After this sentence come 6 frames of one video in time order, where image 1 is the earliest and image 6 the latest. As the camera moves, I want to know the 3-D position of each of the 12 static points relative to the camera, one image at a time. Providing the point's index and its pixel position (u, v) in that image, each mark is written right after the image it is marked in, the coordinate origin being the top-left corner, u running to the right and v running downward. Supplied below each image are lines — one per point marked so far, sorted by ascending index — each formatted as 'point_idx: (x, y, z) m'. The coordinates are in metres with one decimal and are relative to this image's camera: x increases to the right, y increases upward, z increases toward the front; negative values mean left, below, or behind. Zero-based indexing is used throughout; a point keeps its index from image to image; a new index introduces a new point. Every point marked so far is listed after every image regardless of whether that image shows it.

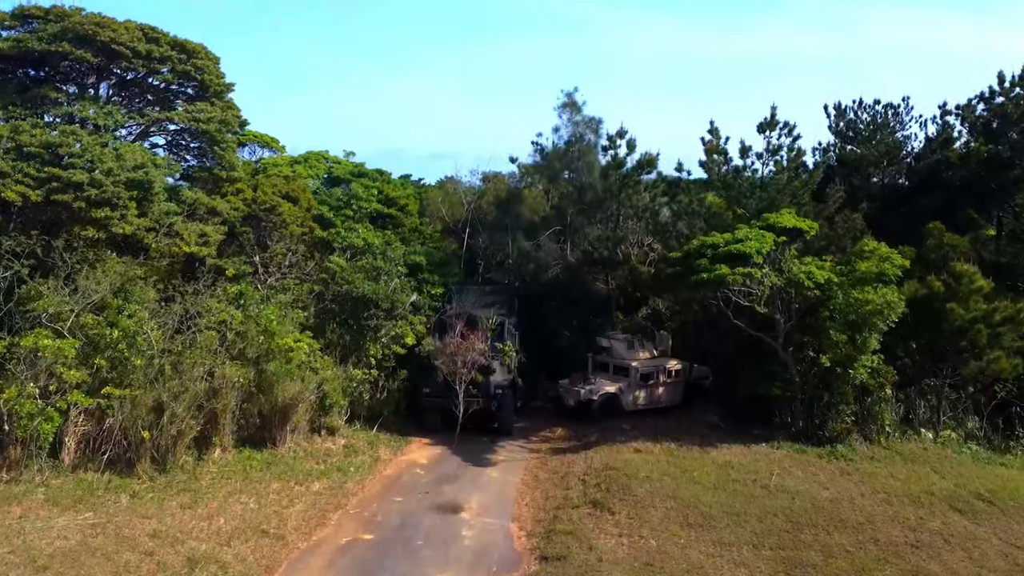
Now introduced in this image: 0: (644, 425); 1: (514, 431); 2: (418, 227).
0: (+2.5, -2.6, +14.9) m
1: (+0.1, -2.8, +15.6) m
2: (-2.3, +1.5, +19.4) m
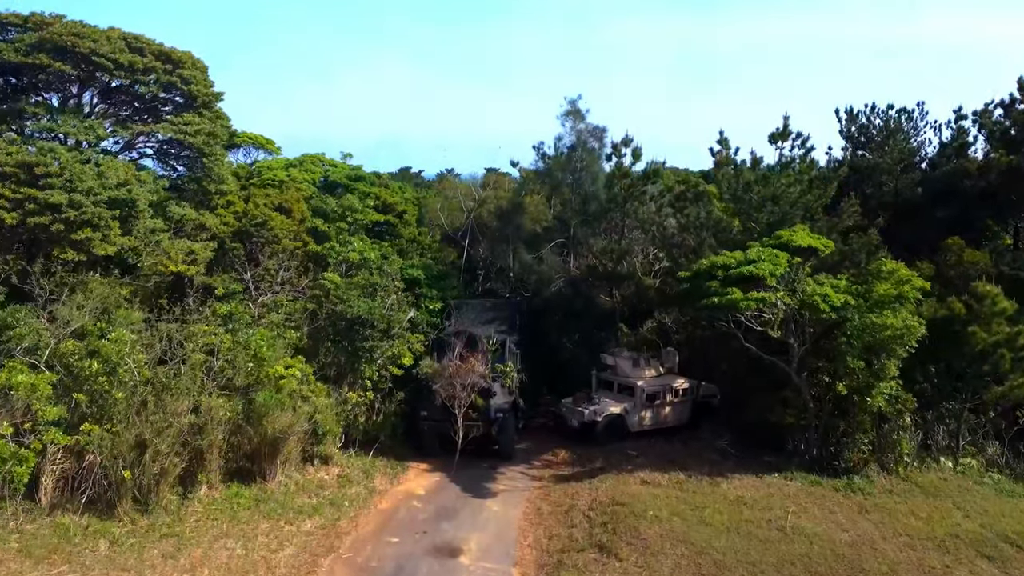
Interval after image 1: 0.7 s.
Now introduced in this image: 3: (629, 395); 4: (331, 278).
0: (+2.5, -2.9, +14.3) m
1: (+0.1, -3.1, +15.0) m
2: (-2.2, +1.2, +18.8) m
3: (+2.3, -2.1, +15.9) m
4: (-3.4, +0.2, +15.1) m
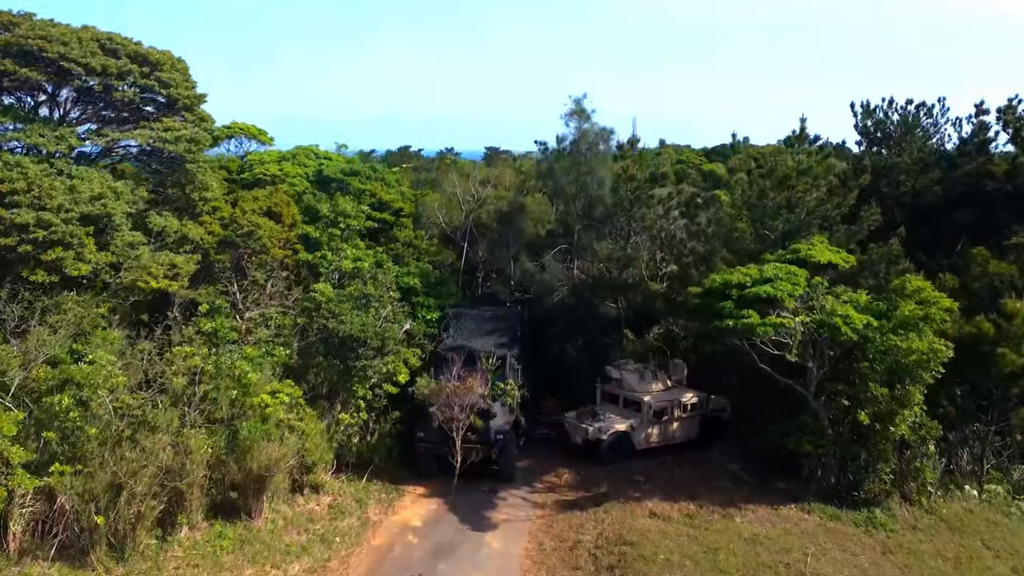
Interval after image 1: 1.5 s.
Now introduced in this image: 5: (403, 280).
0: (+2.5, -3.2, +13.7) m
1: (+0.1, -3.4, +14.3) m
2: (-2.2, +1.1, +18.0) m
3: (+2.3, -2.3, +15.2) m
4: (-3.4, -0.1, +14.3) m
5: (-2.2, +0.2, +16.1) m
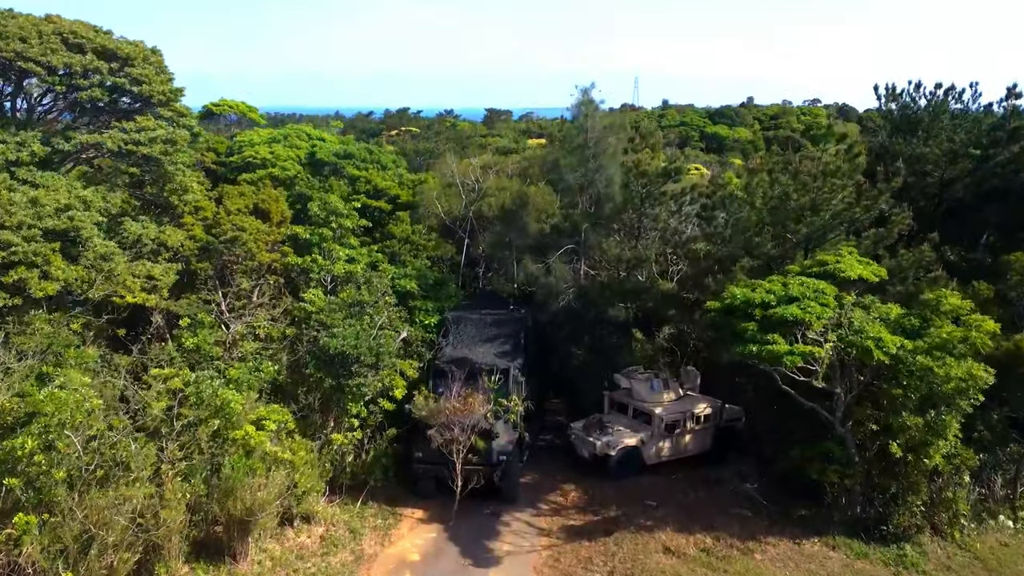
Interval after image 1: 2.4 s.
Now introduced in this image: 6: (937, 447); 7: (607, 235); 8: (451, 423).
0: (+2.6, -3.4, +12.9) m
1: (+0.2, -3.5, +13.6) m
2: (-2.2, +1.1, +17.0) m
3: (+2.4, -2.4, +14.4) m
4: (-3.4, -0.2, +13.4) m
5: (-2.1, +0.1, +15.1) m
6: (+5.7, -2.1, +10.7) m
7: (+1.9, +1.0, +15.7) m
8: (-0.9, -2.1, +12.2) m
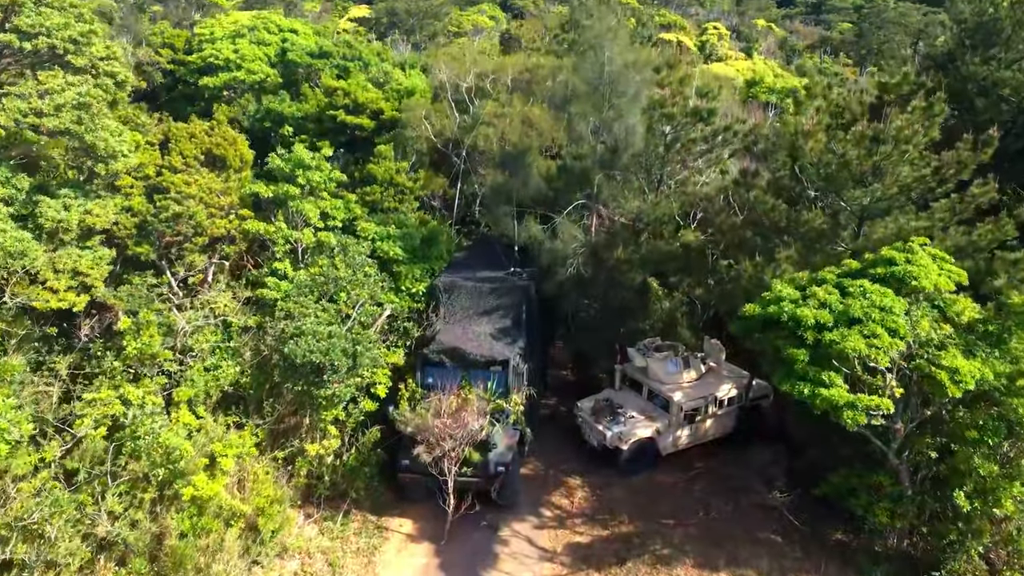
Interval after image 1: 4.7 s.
0: (+2.6, -3.2, +11.5) m
1: (+0.2, -3.2, +12.2) m
2: (-2.2, +2.1, +14.6) m
3: (+2.4, -1.9, +12.8) m
4: (-3.4, 0.0, +11.4) m
5: (-2.1, +0.7, +13.0) m
6: (+5.7, -2.4, +9.1) m
7: (+1.9, +1.7, +13.4) m
8: (-0.9, -2.0, +10.6) m
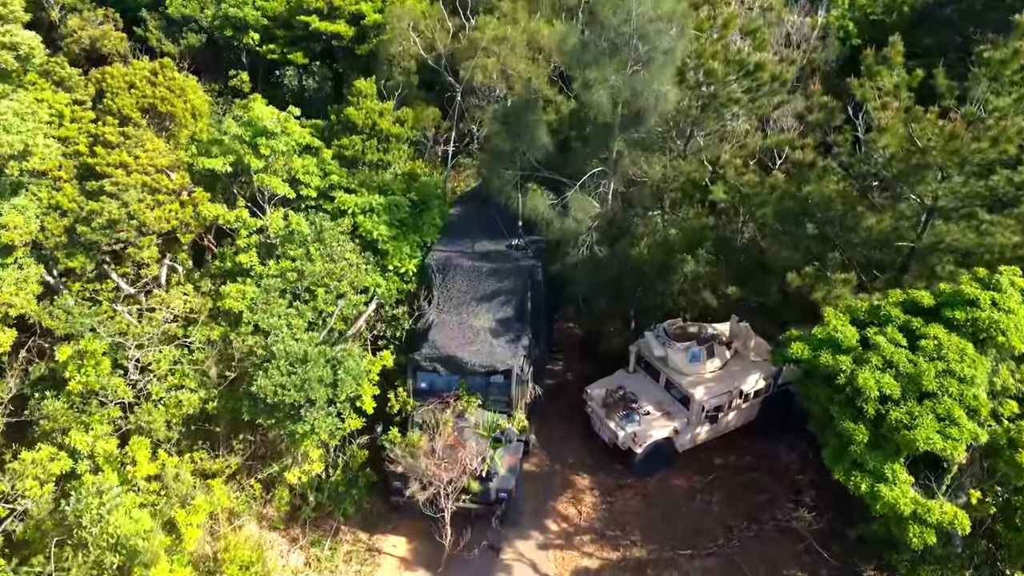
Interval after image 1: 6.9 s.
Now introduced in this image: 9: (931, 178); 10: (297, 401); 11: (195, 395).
0: (+2.6, -3.2, +10.6) m
1: (+0.2, -3.0, +11.3) m
2: (-2.1, +2.6, +12.5) m
3: (+2.5, -1.7, +11.6) m
4: (-3.3, -0.1, +9.8) m
5: (-2.1, +0.9, +11.2) m
6: (+5.7, -3.0, +8.0) m
7: (+1.9, +2.0, +11.3) m
8: (-0.9, -2.3, +9.4) m
9: (+4.8, +1.2, +9.2) m
10: (-2.5, -1.2, +9.2) m
11: (-3.7, -1.3, +9.4) m
